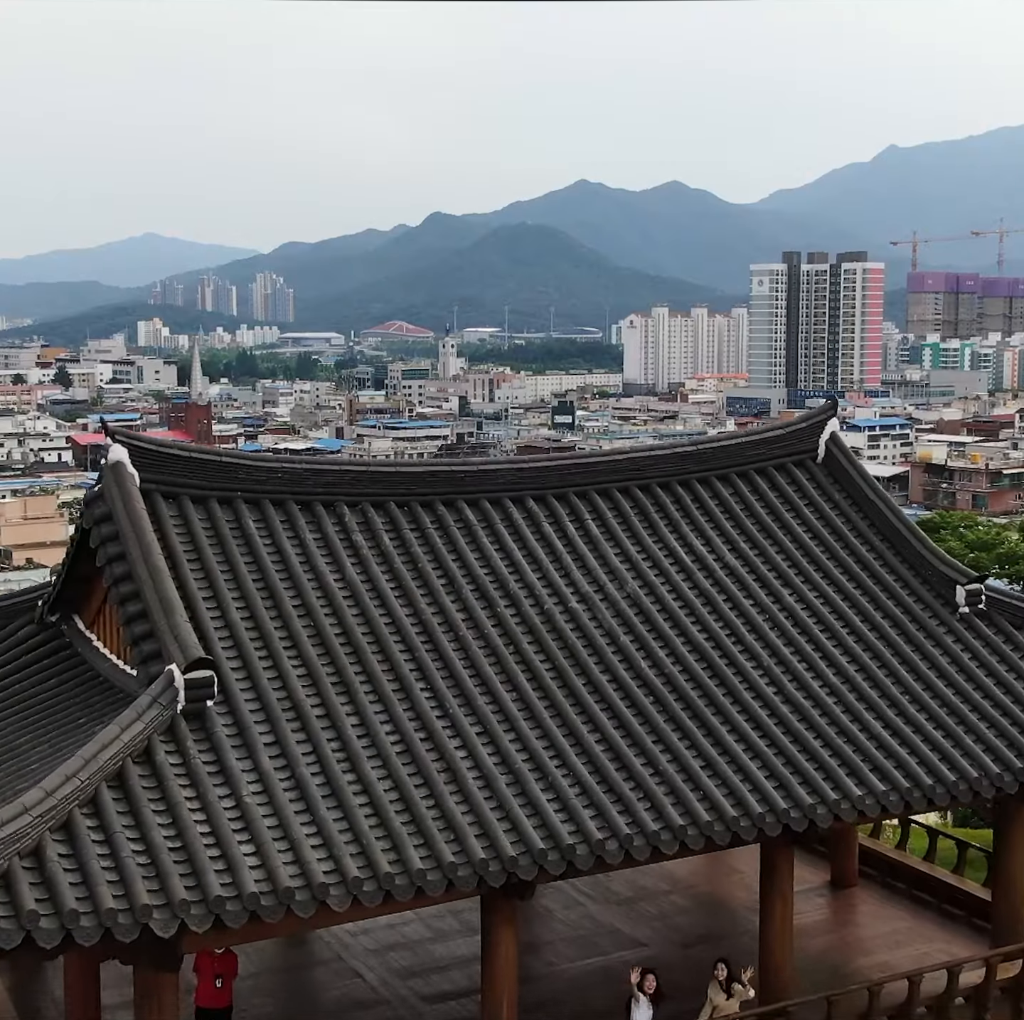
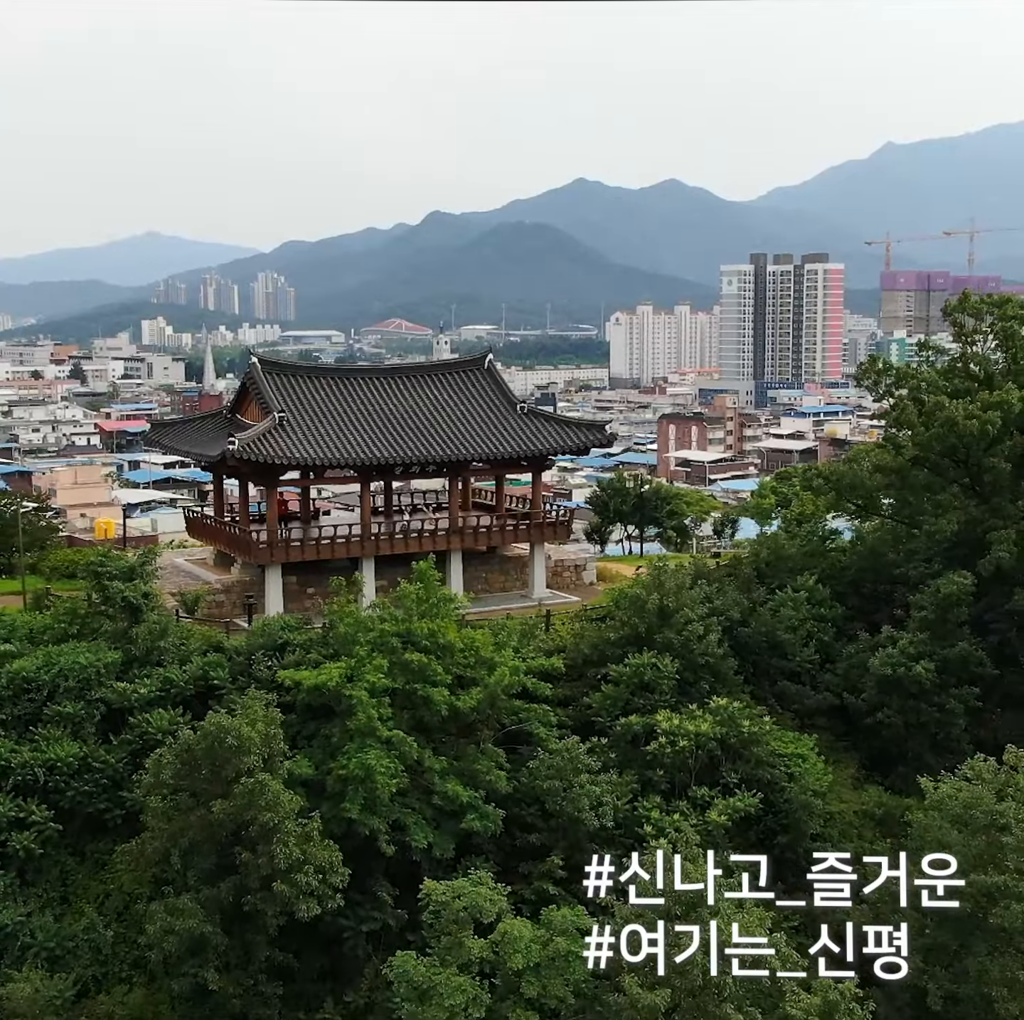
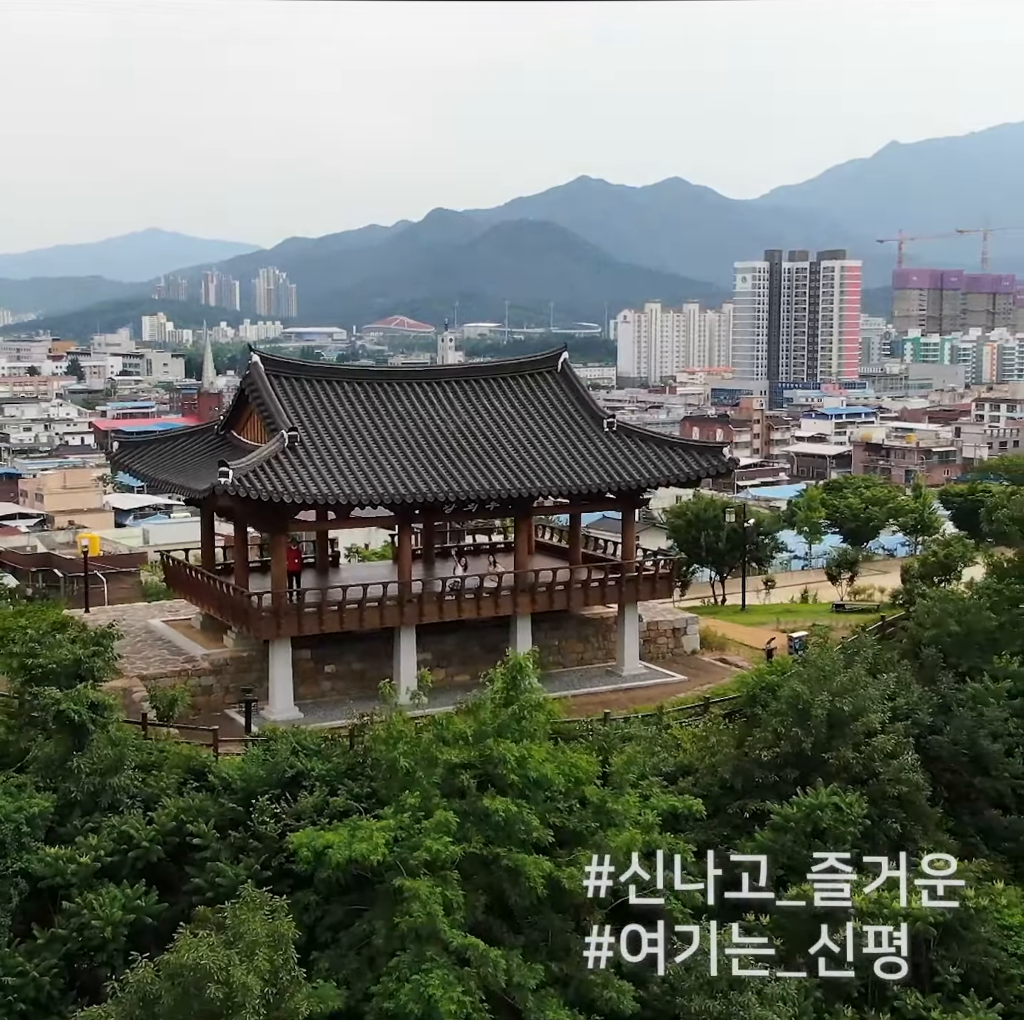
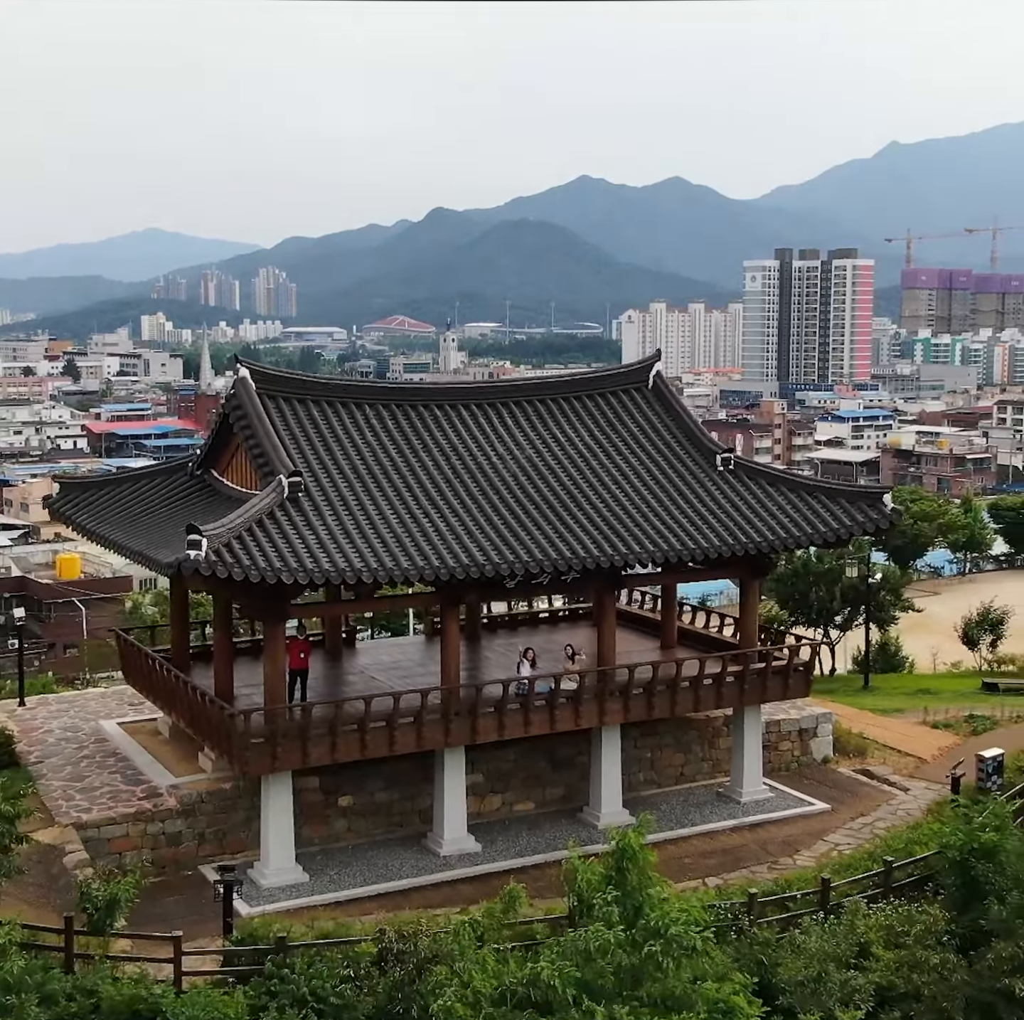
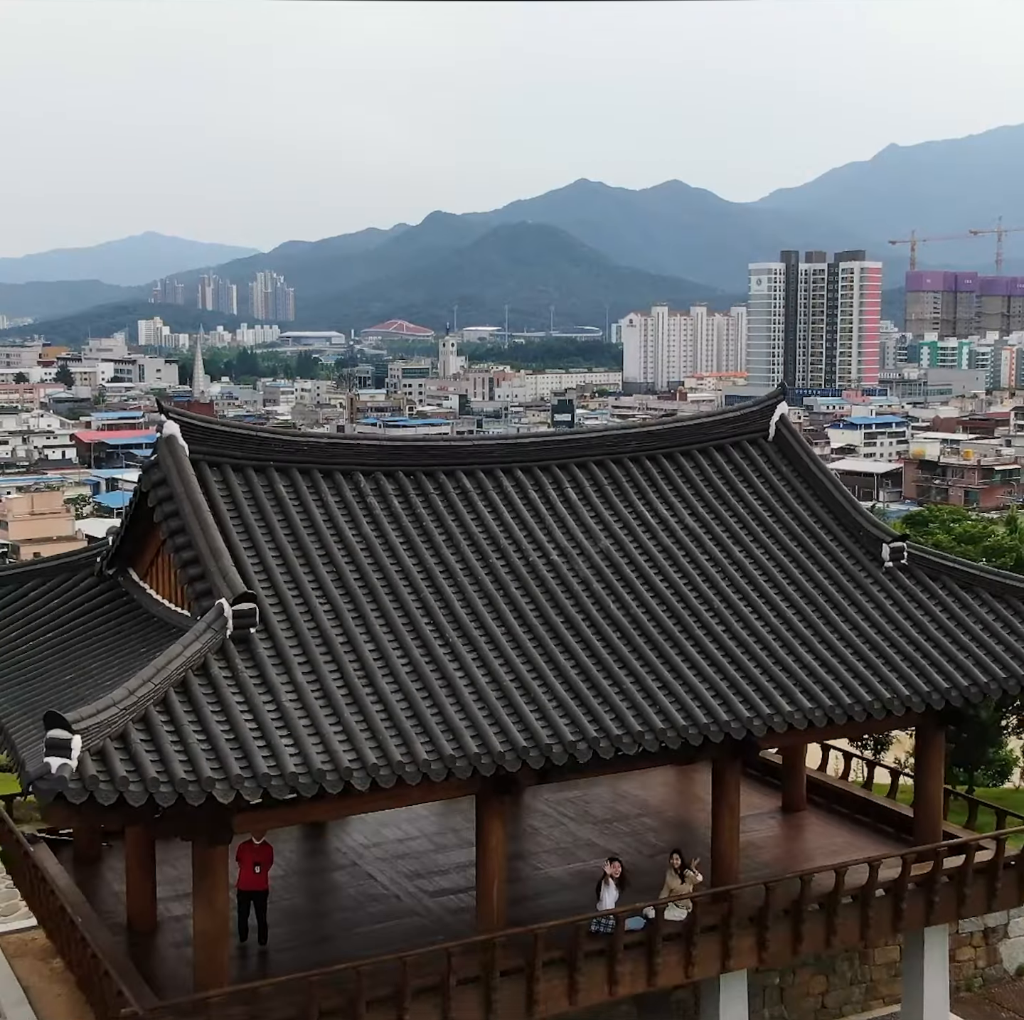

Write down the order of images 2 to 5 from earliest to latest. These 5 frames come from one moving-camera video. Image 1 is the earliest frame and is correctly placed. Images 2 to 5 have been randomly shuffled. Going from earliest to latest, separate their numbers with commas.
5, 4, 3, 2
